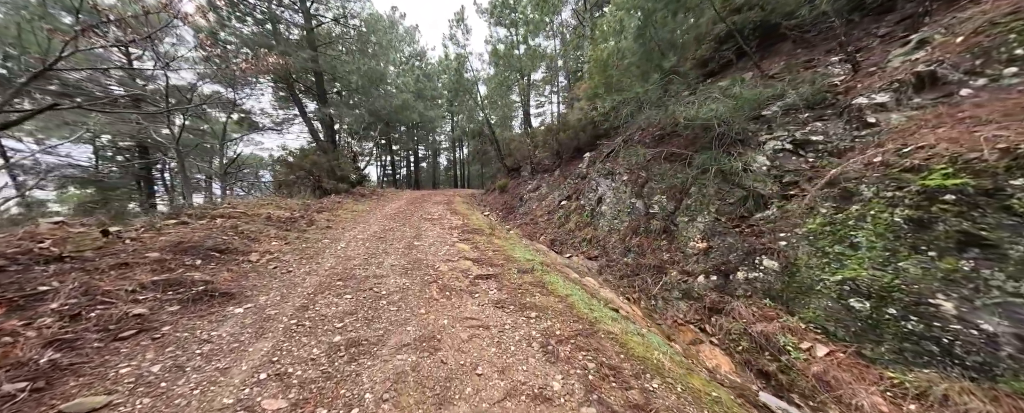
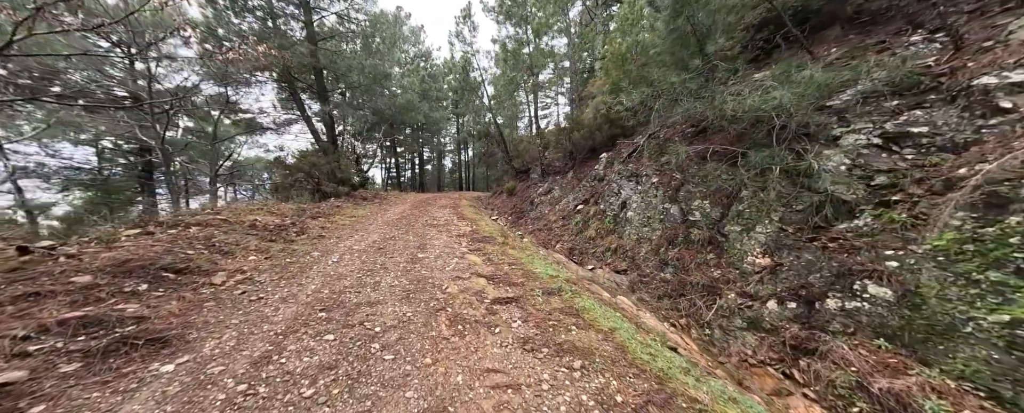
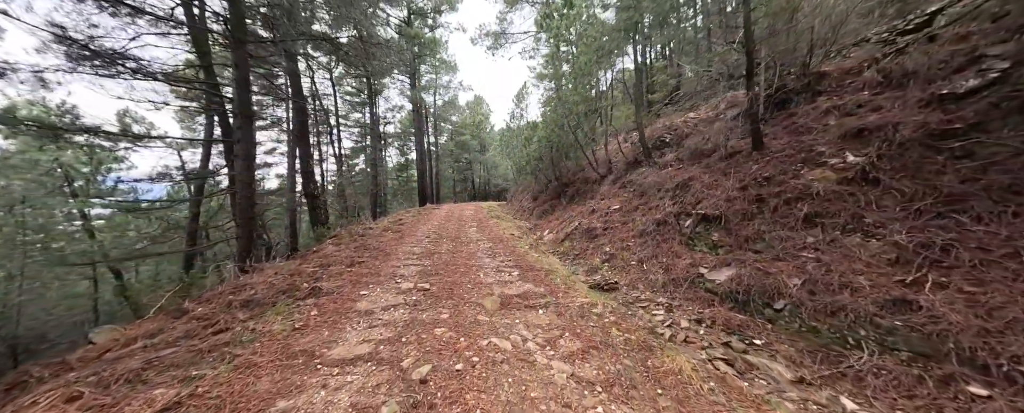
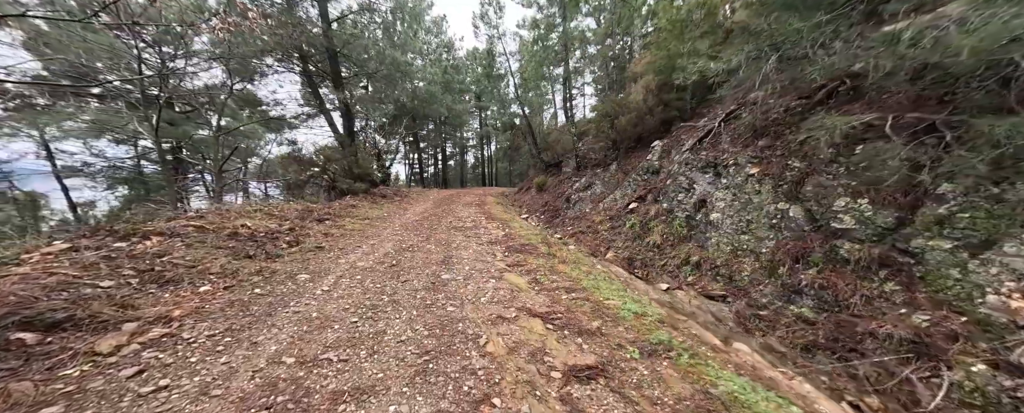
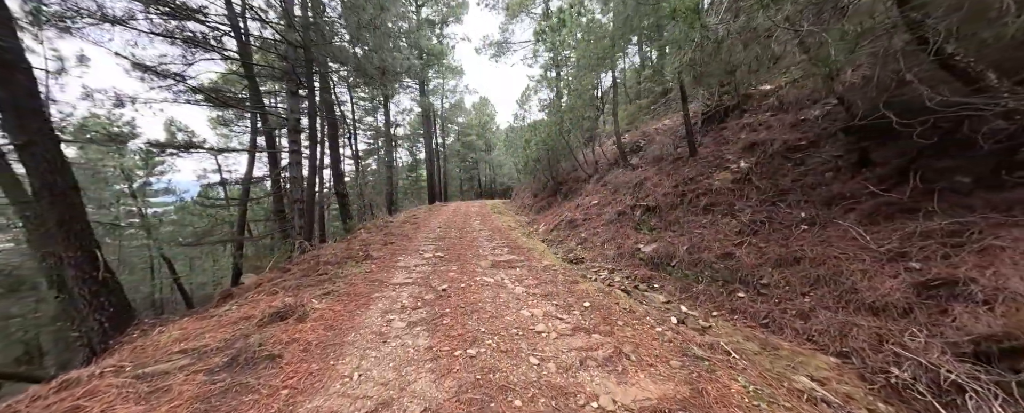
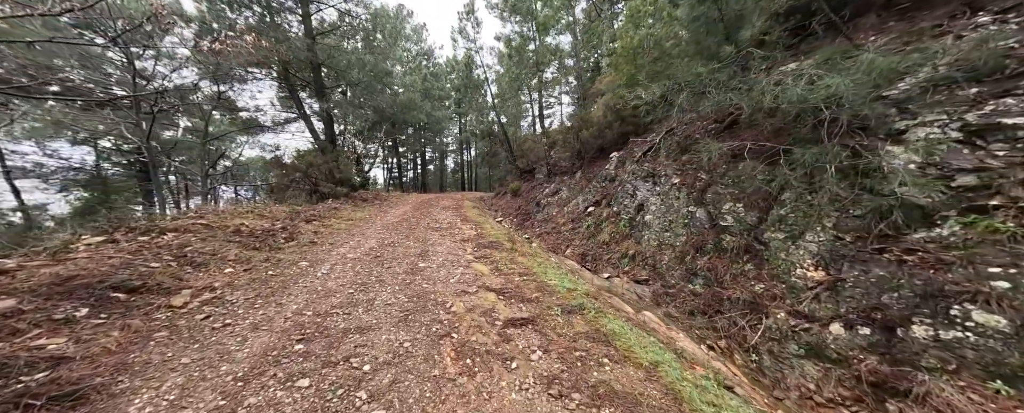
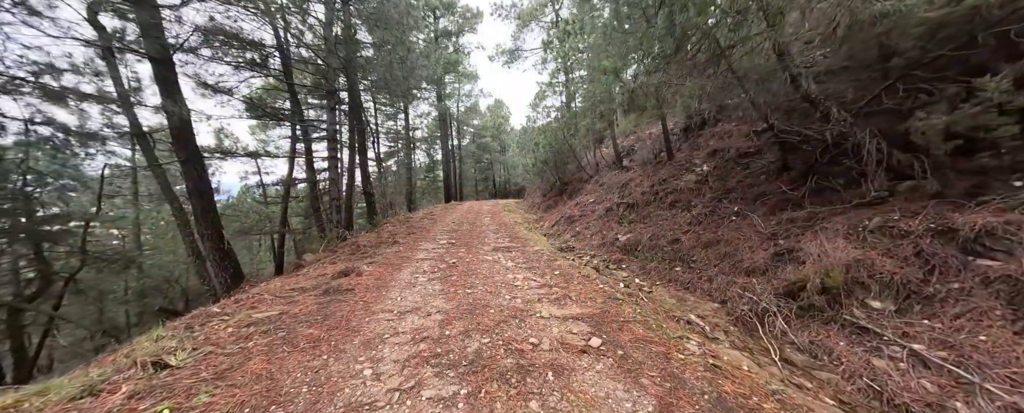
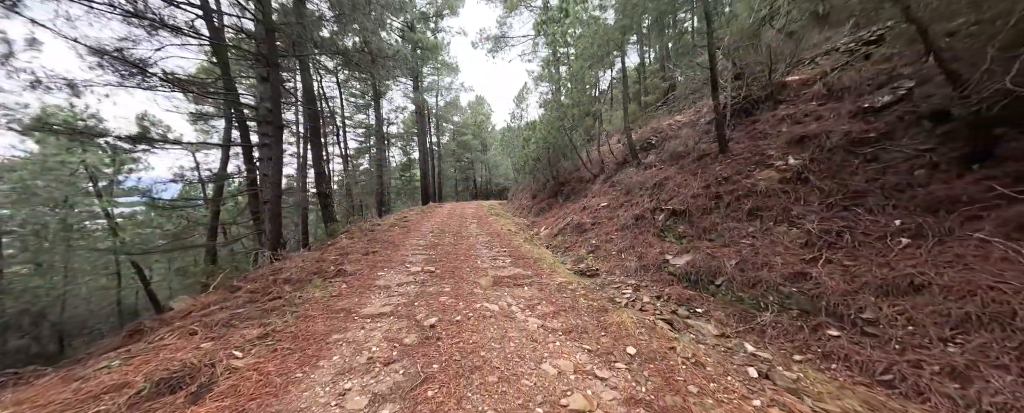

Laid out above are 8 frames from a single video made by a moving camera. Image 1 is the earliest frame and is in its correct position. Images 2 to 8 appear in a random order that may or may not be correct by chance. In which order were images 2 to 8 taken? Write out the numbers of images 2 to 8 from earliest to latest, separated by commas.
2, 6, 4, 7, 5, 8, 3
